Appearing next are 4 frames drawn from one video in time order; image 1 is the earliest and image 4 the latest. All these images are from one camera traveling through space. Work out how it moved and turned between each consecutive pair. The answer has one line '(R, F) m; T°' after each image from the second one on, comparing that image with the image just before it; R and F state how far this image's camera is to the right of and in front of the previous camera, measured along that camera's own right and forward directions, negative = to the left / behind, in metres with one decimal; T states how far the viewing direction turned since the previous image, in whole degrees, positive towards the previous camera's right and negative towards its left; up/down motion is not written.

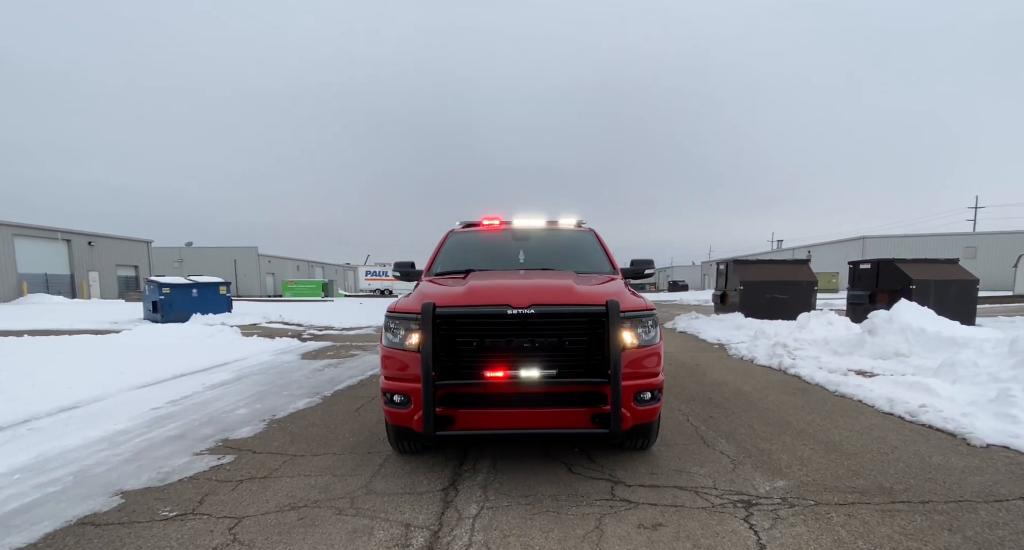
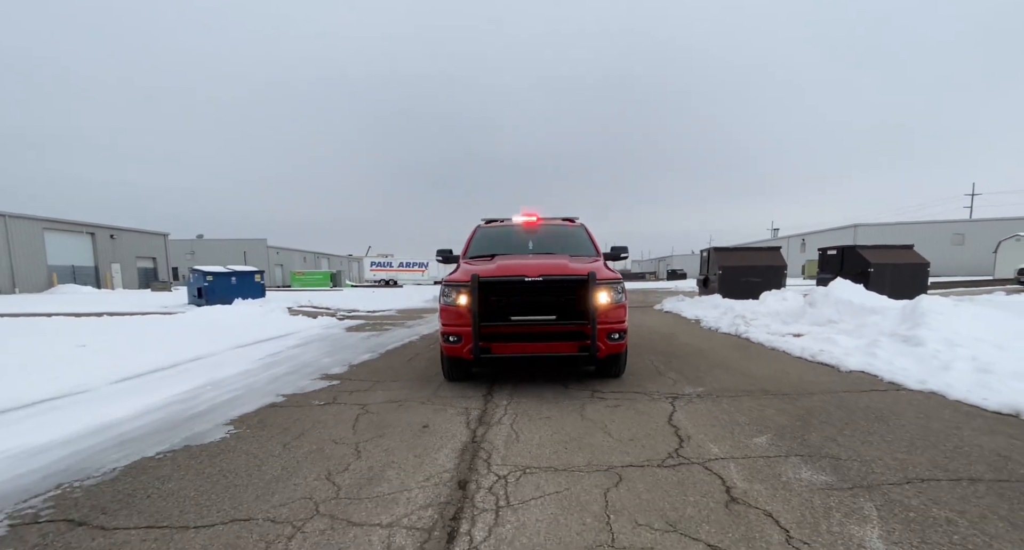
(-0.1, -1.7) m; 0°
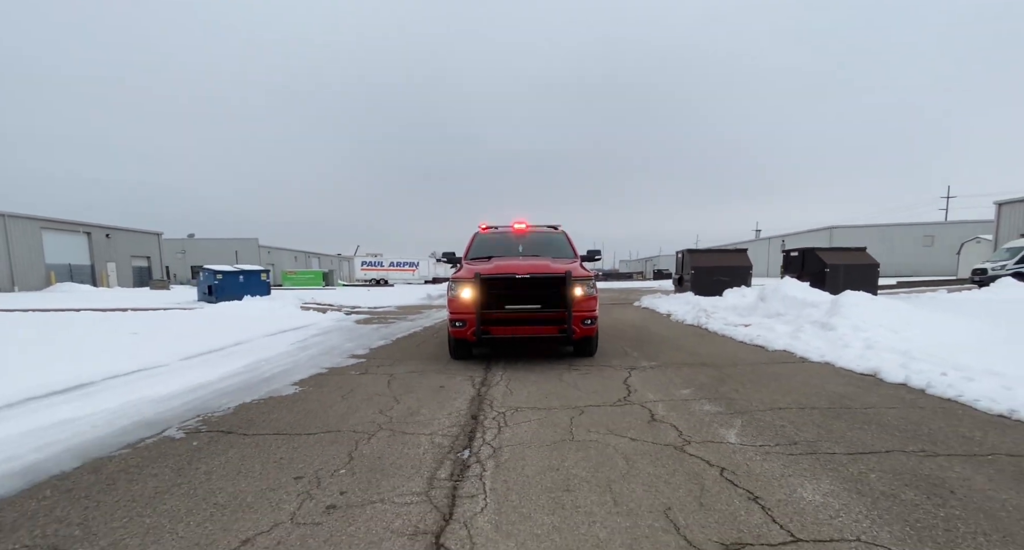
(-0.1, -1.3) m; +1°
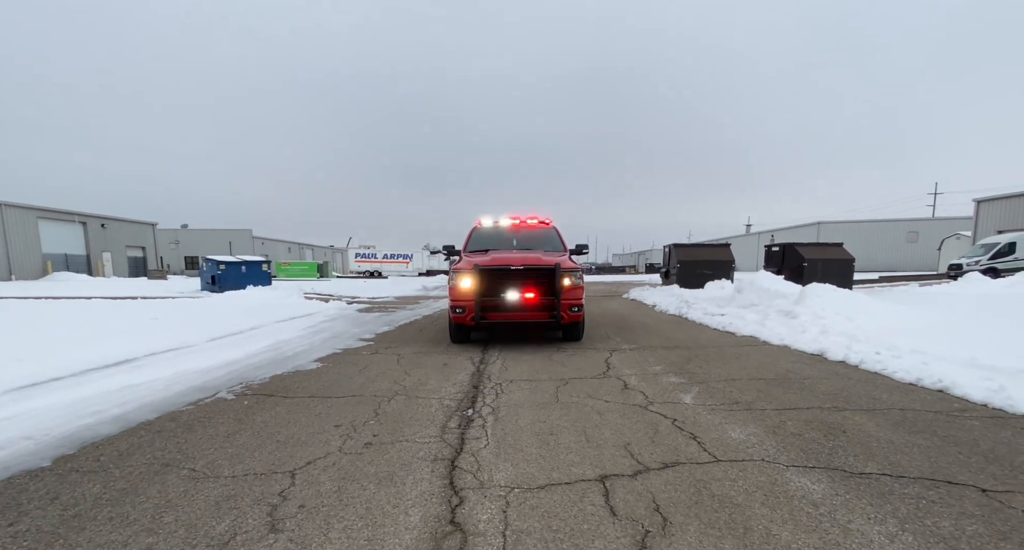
(0.0, -0.7) m; +1°
